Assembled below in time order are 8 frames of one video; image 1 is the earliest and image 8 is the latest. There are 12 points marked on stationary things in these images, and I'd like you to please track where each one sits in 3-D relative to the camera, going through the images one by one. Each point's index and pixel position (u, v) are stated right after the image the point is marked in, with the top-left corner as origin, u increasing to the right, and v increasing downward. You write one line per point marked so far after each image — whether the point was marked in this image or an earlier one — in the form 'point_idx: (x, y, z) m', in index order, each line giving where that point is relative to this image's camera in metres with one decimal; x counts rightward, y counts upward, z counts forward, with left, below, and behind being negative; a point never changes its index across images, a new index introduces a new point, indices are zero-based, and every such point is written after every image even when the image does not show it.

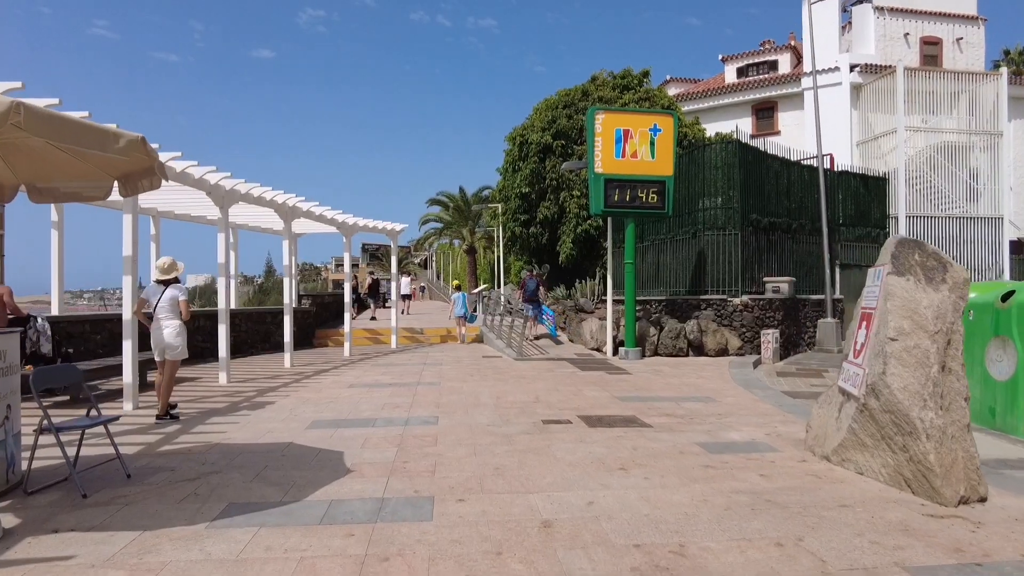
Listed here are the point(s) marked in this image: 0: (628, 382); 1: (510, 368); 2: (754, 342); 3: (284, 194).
0: (+2.0, -1.6, +11.3) m
1: (0.0, -1.6, +13.1) m
2: (+6.3, -1.4, +17.2) m
3: (-4.5, +1.9, +13.1) m
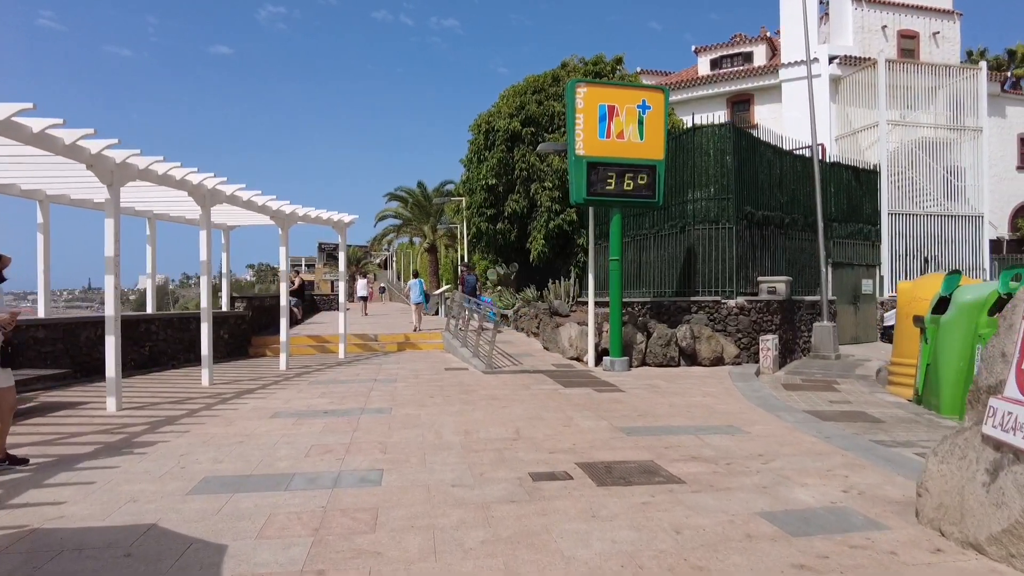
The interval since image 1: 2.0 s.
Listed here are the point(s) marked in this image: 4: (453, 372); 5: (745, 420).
0: (+1.6, -1.6, +9.3) m
1: (-0.6, -1.6, +10.9) m
2: (+5.5, -1.4, +15.3) m
3: (-5.0, +1.8, +10.7) m
4: (-1.1, -1.6, +12.7) m
5: (+2.9, -1.6, +8.3) m
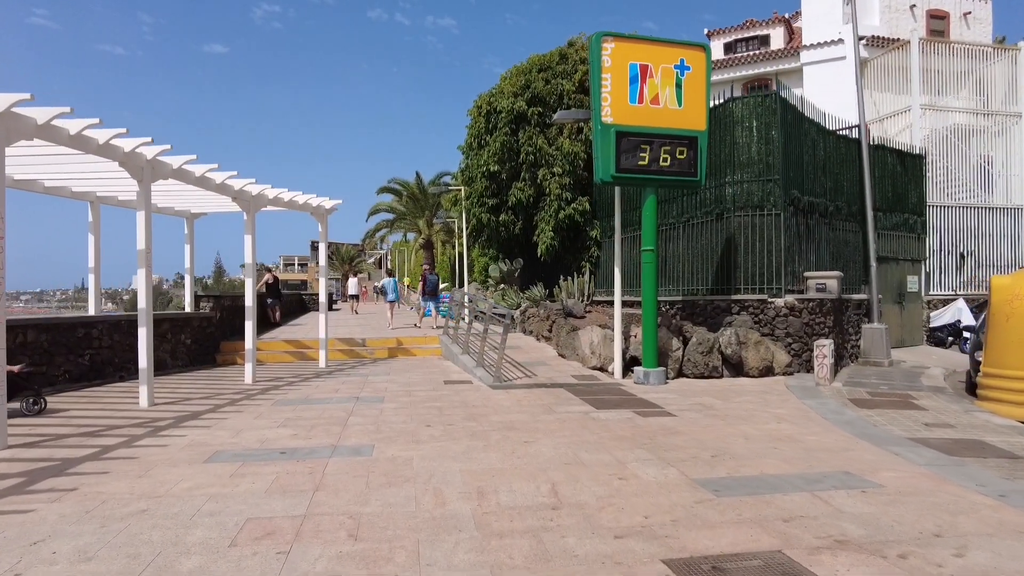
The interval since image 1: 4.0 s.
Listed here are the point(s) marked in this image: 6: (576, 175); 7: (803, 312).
0: (+1.8, -1.6, +7.0) m
1: (-0.3, -1.5, +8.6) m
2: (+5.7, -1.4, +13.1) m
3: (-4.8, +1.9, +8.4) m
4: (-0.9, -1.6, +10.4) m
5: (+3.1, -1.6, +6.0) m
6: (+1.9, +3.4, +19.8) m
7: (+5.8, -0.5, +13.2) m
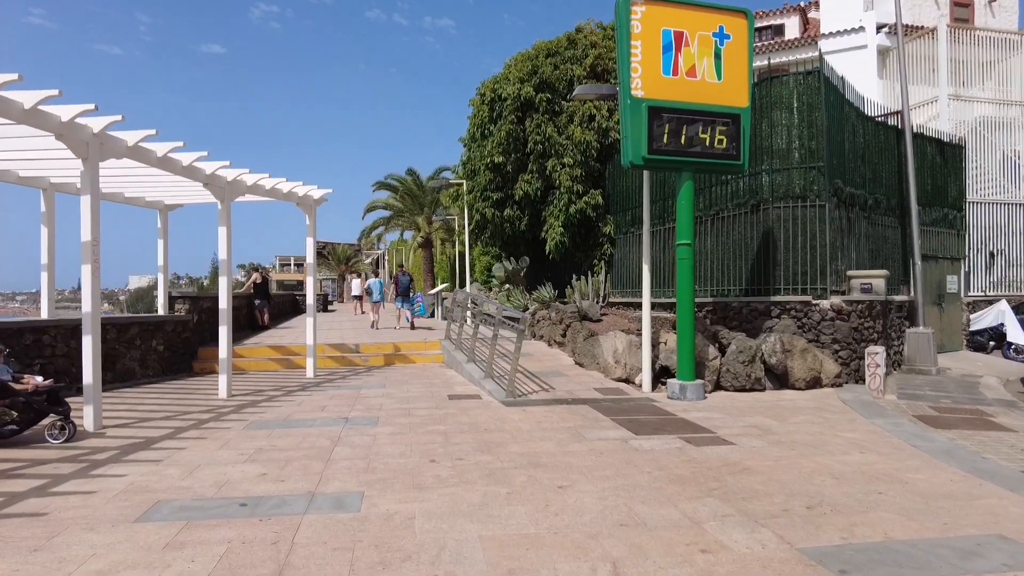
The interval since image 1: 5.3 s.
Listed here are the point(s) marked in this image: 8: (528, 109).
0: (+2.1, -1.6, +5.5) m
1: (-0.1, -1.5, +7.1) m
2: (+5.9, -1.4, +11.6) m
3: (-4.5, +1.9, +6.9) m
4: (-0.7, -1.6, +8.9) m
5: (+3.4, -1.6, +4.5) m
6: (+2.1, +3.4, +18.3) m
7: (+6.0, -0.5, +11.7) m
8: (+0.5, +5.2, +19.2) m
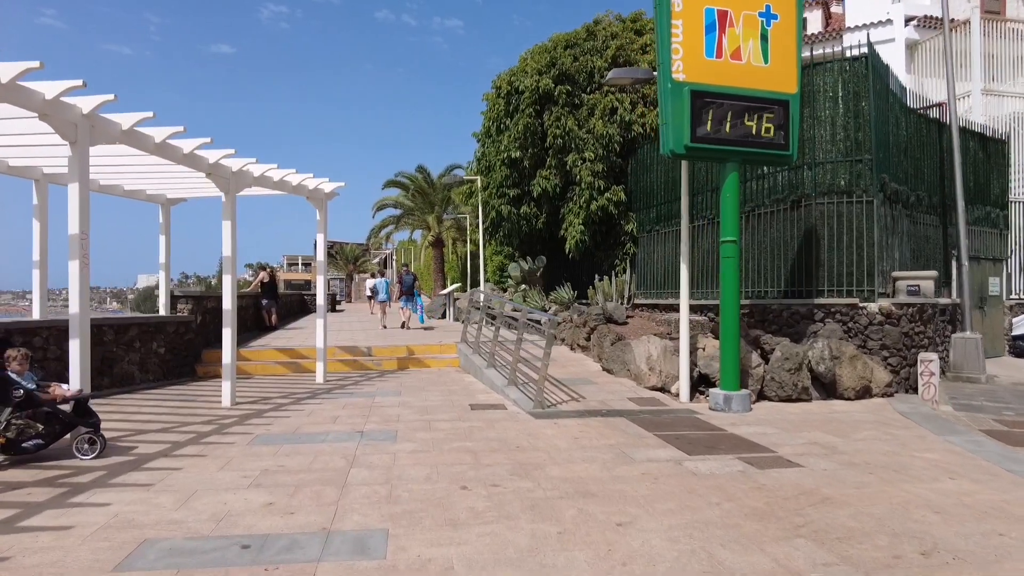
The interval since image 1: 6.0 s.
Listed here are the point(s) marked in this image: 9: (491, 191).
0: (+2.4, -1.6, +4.7) m
1: (+0.3, -1.6, +6.3) m
2: (+6.3, -1.4, +10.8) m
3: (-4.2, +1.9, +6.1) m
4: (-0.3, -1.6, +8.1) m
5: (+3.7, -1.6, +3.7) m
6: (+2.6, +3.4, +17.5) m
7: (+6.4, -0.5, +10.9) m
8: (+1.0, +5.1, +18.4) m
9: (-0.6, +2.8, +19.5) m
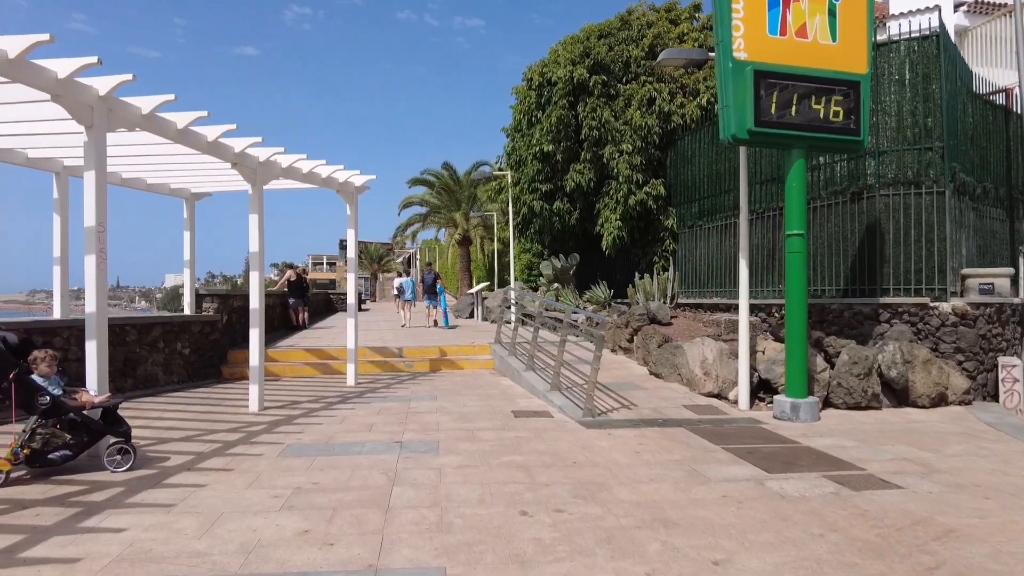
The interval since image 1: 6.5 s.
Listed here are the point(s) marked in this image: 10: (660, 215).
0: (+2.8, -1.6, +4.0) m
1: (+0.7, -1.5, +5.7) m
2: (+7.0, -1.4, +9.9) m
3: (-3.7, +1.9, +5.6) m
4: (+0.2, -1.5, +7.4) m
5: (+4.1, -1.6, +2.9) m
6: (+3.4, +3.4, +16.8) m
7: (+7.0, -0.5, +10.0) m
8: (+1.8, +5.2, +17.7) m
9: (+0.3, +2.9, +18.8) m
10: (+3.7, +1.8, +16.8) m
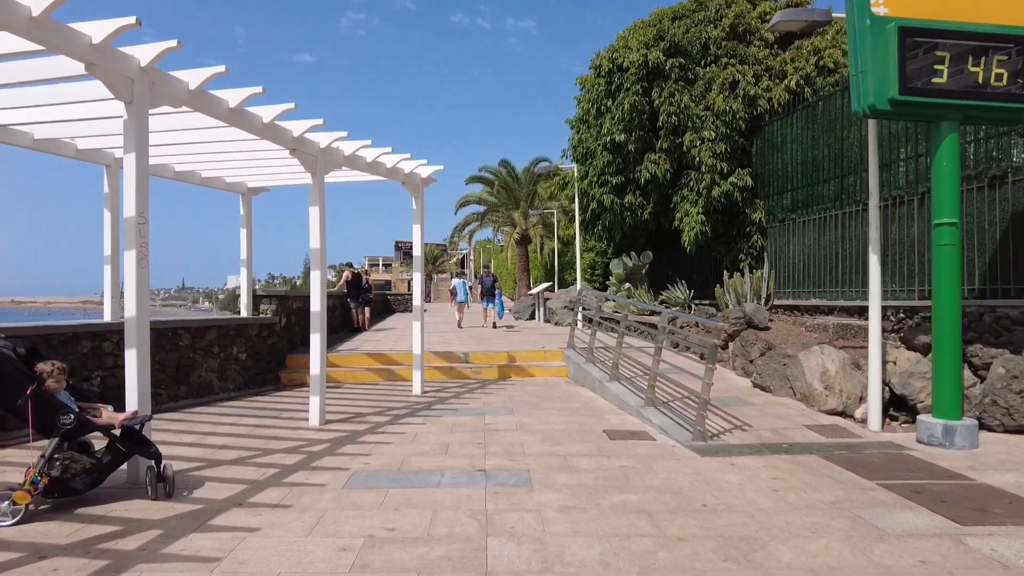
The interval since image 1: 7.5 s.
0: (+3.5, -1.6, +2.6) m
1: (+1.5, -1.5, +4.5) m
2: (+8.1, -1.4, +8.2) m
3: (-2.9, +1.9, +4.8) m
4: (+1.2, -1.5, +6.3) m
5: (+4.7, -1.6, +1.5) m
6: (+5.1, +3.4, +15.4) m
7: (+8.1, -0.5, +8.4) m
8: (+3.5, +5.2, +16.4) m
9: (+2.1, +2.9, +17.7) m
10: (+5.4, +1.8, +15.4) m
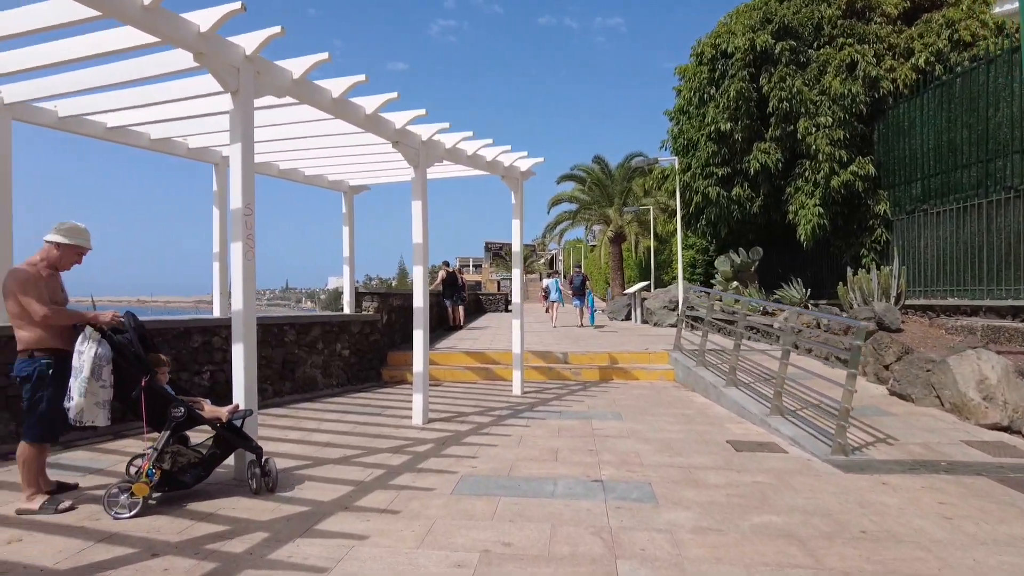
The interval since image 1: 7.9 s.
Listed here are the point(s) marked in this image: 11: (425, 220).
0: (+4.0, -1.5, +1.7) m
1: (+2.3, -1.5, +3.8) m
2: (+9.2, -1.3, +6.7) m
3: (-2.1, +2.0, +4.7) m
4: (+2.2, -1.5, +5.7) m
5: (+5.0, -1.5, +0.5) m
6: (+7.2, +3.4, +14.1) m
7: (+9.3, -0.4, +6.8) m
8: (+5.9, +5.2, +15.4) m
9: (+4.6, +2.9, +16.8) m
10: (+7.5, +1.9, +14.1) m
11: (-1.0, +0.8, +7.5) m
